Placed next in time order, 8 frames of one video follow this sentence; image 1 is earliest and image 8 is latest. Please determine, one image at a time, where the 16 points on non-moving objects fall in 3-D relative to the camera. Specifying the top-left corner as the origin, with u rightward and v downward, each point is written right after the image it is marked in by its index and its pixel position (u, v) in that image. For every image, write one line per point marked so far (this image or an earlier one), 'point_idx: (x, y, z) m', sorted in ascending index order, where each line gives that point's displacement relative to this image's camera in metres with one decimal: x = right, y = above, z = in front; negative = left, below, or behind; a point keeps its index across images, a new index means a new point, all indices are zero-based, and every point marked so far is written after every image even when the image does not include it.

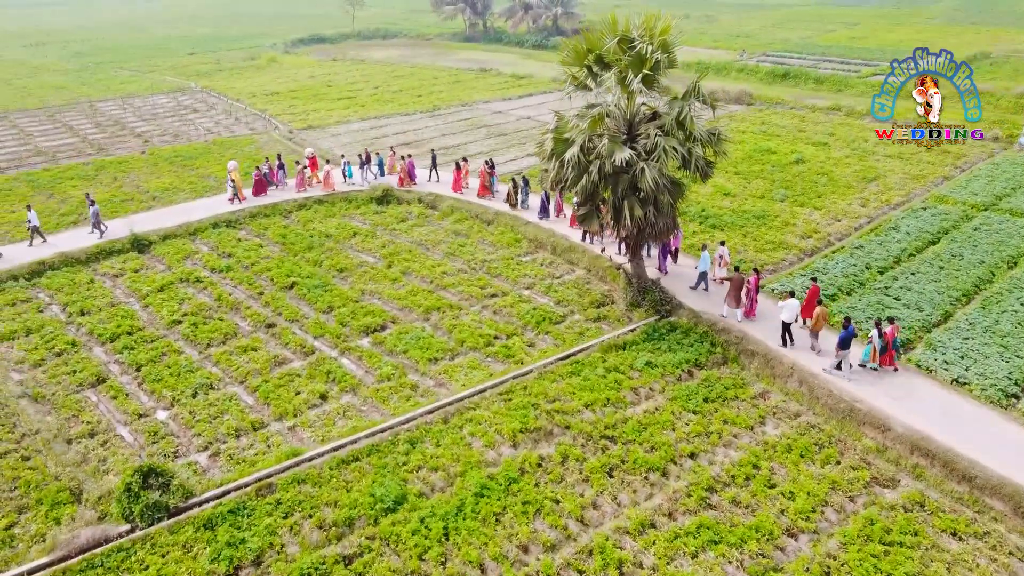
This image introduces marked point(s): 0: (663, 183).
0: (+2.4, +1.7, +13.2) m
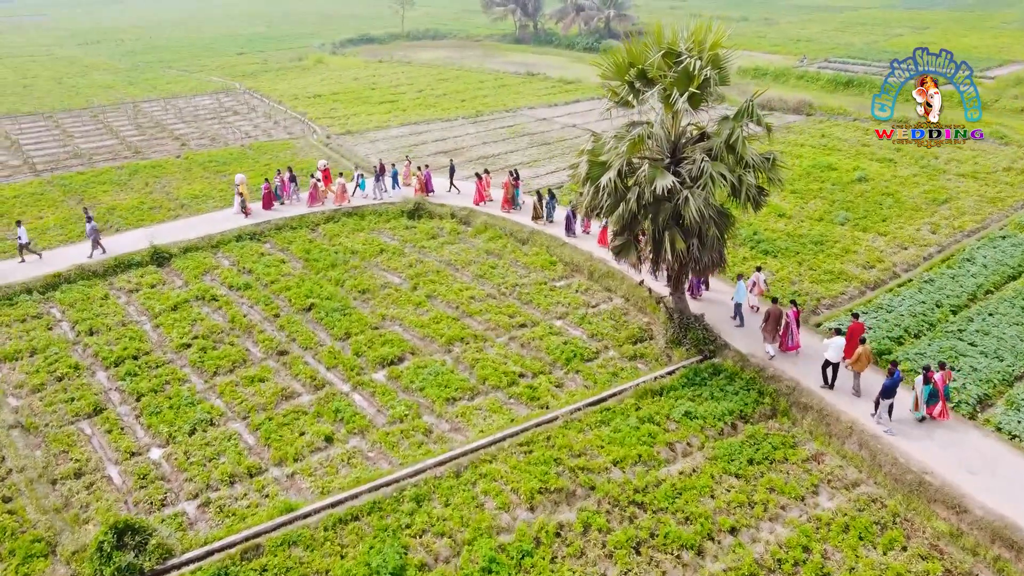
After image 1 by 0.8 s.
0: (+2.9, +1.1, +11.8) m
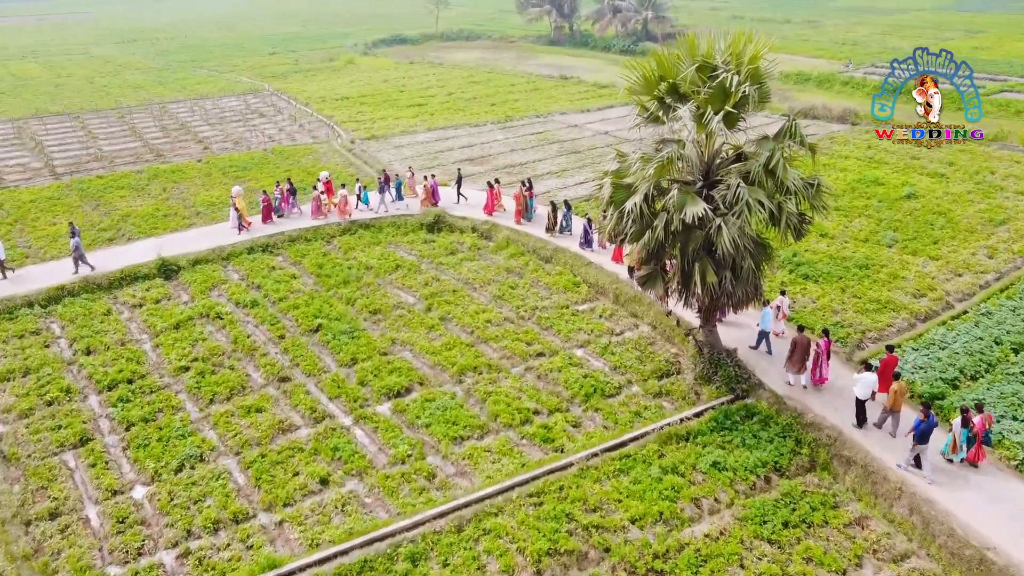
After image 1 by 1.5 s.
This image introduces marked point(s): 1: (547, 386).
0: (+3.0, +0.6, +10.7) m
1: (+0.6, -1.6, +13.2) m
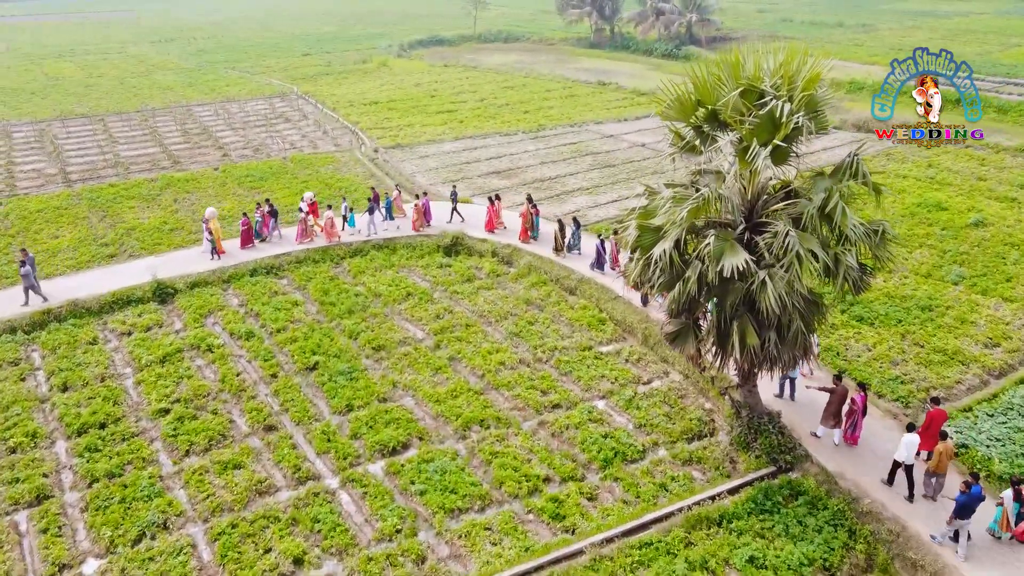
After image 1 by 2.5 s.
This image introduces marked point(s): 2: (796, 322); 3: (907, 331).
0: (+3.1, -0.2, +9.0) m
1: (+0.7, -2.3, +11.7) m
2: (+3.2, -0.4, +9.1) m
3: (+7.0, -0.8, +14.4) m
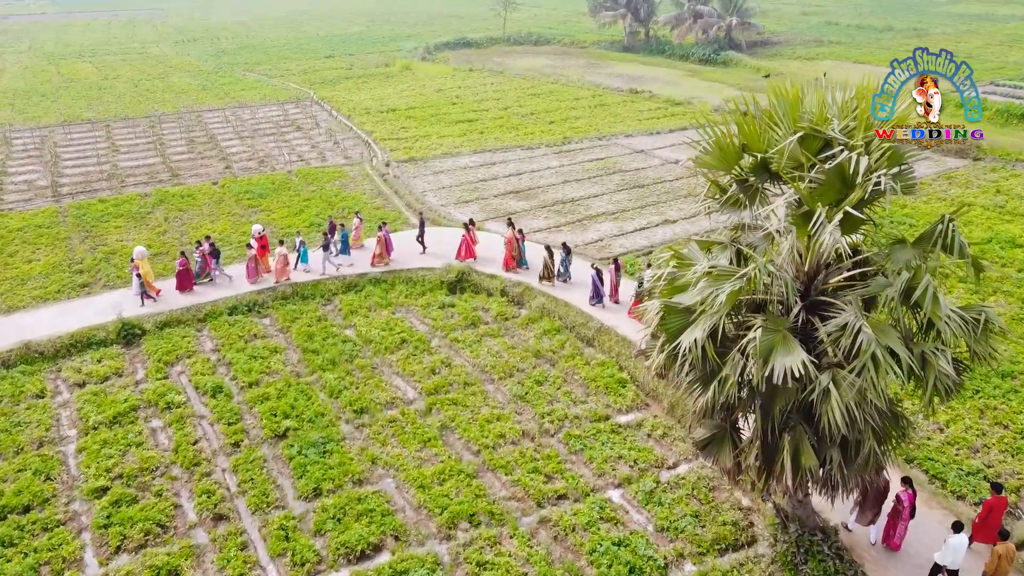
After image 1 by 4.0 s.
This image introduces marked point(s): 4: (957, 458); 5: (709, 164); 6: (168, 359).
0: (+3.0, -1.1, +6.9) m
1: (+0.6, -3.1, +9.6) m
2: (+3.0, -1.3, +6.9) m
3: (+7.0, -1.7, +12.1) m
4: (+5.9, -2.3, +10.9) m
5: (+1.9, +1.2, +7.7) m
6: (-5.8, -1.2, +13.9) m
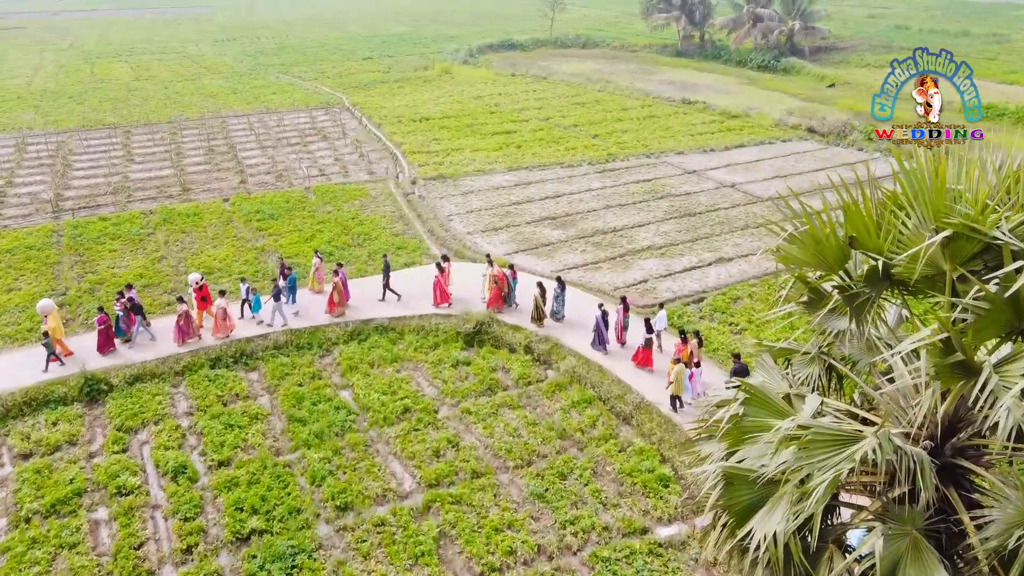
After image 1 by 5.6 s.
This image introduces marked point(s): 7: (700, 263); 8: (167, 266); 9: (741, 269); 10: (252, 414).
0: (+2.9, -2.1, +4.4) m
1: (+0.6, -4.1, +7.3) m
2: (+2.9, -2.3, +4.5) m
3: (+7.2, -2.9, +9.4) m
4: (+6.0, -3.4, +8.3) m
5: (+1.9, +0.2, +5.3) m
6: (-5.5, -2.0, +11.9) m
7: (+4.0, +0.5, +17.5) m
8: (-7.5, +0.5, +17.9) m
9: (+4.8, +0.4, +17.2) m
10: (-3.9, -1.9, +12.2) m
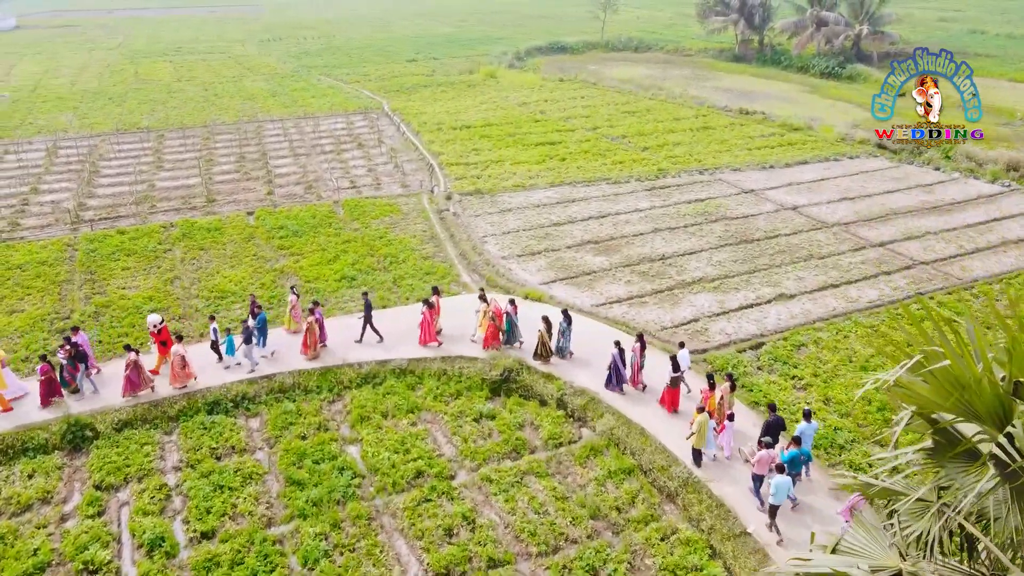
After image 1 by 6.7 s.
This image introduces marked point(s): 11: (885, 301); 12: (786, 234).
0: (+2.8, -2.9, +2.7) m
1: (+0.7, -4.8, +5.7) m
2: (+2.8, -3.1, +2.8) m
3: (+7.3, -3.7, +7.4) m
4: (+6.1, -4.2, +6.4) m
5: (+1.9, -0.5, +3.6) m
6: (-5.2, -2.5, +10.6) m
7: (+4.8, -0.2, +15.7) m
8: (-6.8, 0.0, +16.7) m
9: (+5.5, -0.4, +15.4) m
10: (-3.5, -2.5, +10.8) m
11: (+7.1, -0.2, +15.5) m
12: (+6.4, +1.3, +19.0) m
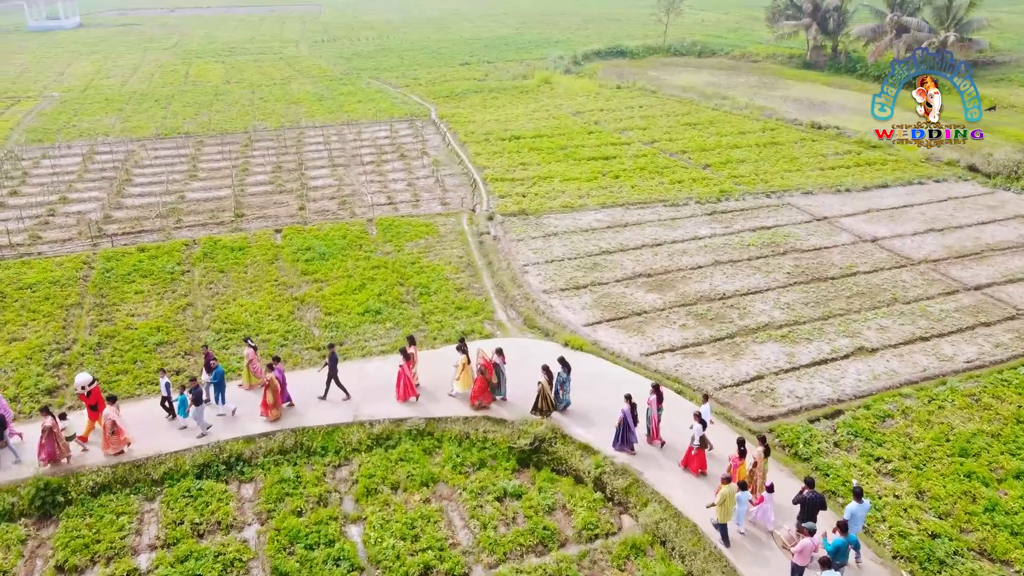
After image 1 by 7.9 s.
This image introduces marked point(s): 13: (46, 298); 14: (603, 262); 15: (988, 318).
0: (+2.5, -3.7, +0.8) m
1: (+0.5, -5.5, +3.9) m
2: (+2.5, -3.9, +0.9) m
3: (+7.3, -4.7, +5.2) m
4: (+6.0, -5.1, +4.3) m
5: (+1.7, -1.3, +1.8) m
6: (-4.9, -3.1, +9.3) m
7: (+5.4, -1.1, +13.7) m
8: (-6.0, -0.5, +15.4) m
9: (+6.1, -1.3, +13.3) m
10: (-3.3, -3.1, +9.4) m
11: (+7.7, -1.2, +13.3) m
12: (+7.3, +0.4, +16.8) m
13: (-9.3, -0.2, +16.3) m
14: (+1.9, +0.5, +17.6) m
15: (+8.6, -0.6, +14.8) m
